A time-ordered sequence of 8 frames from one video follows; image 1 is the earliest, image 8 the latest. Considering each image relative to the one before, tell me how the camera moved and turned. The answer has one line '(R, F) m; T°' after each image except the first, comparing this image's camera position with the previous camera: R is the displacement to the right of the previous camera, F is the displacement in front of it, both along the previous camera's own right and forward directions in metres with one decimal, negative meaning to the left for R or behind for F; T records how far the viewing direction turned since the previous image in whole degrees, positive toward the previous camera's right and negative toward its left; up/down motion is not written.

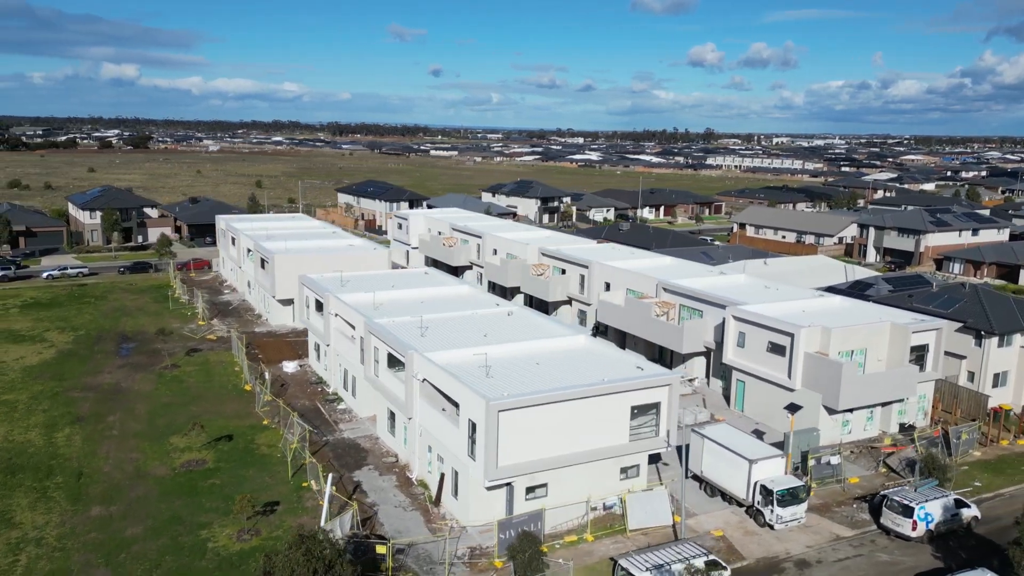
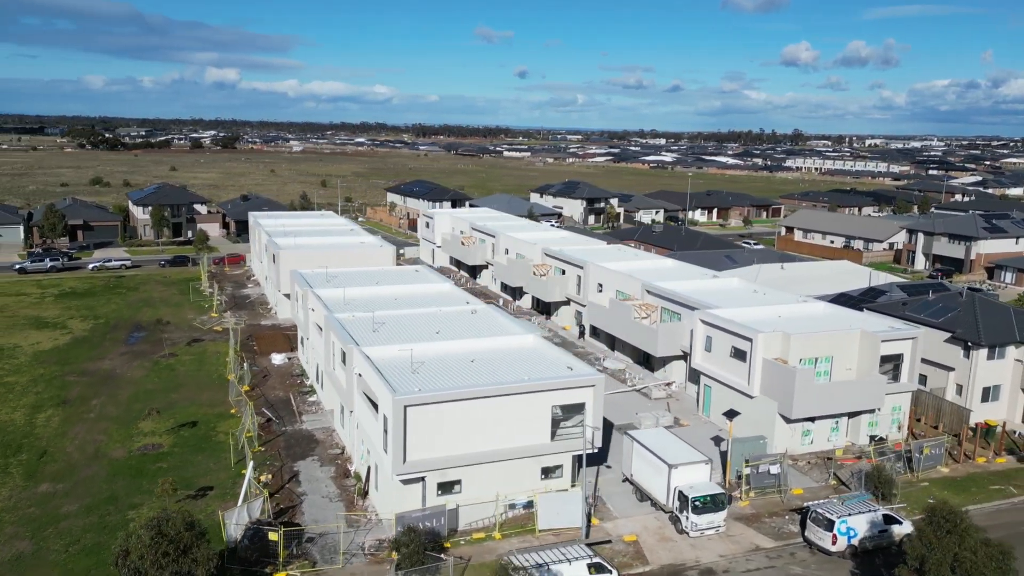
(+4.3, +0.1) m; -5°
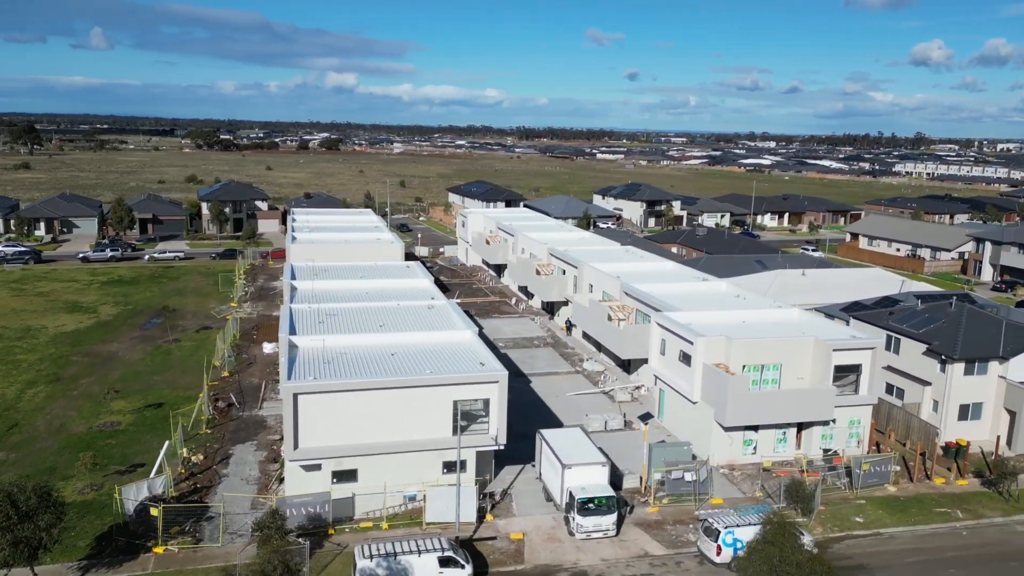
(+5.4, +0.3) m; -7°
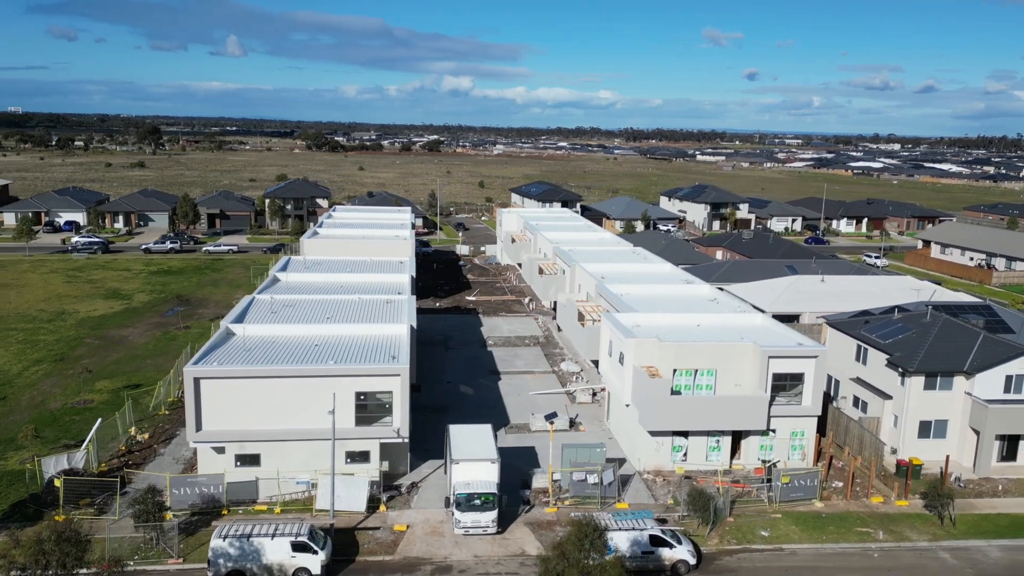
(+5.6, +0.3) m; -7°
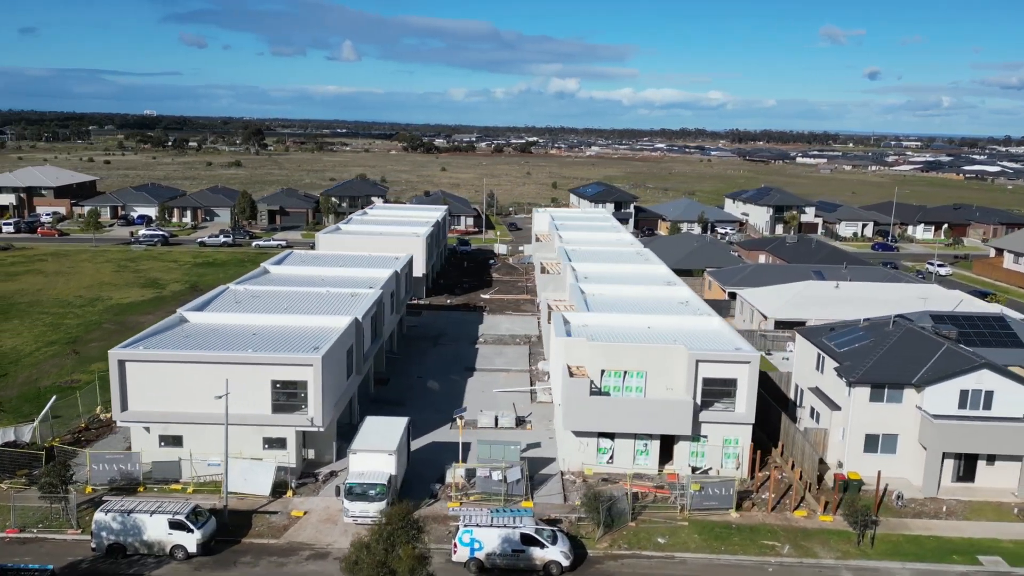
(+5.2, +0.3) m; -7°
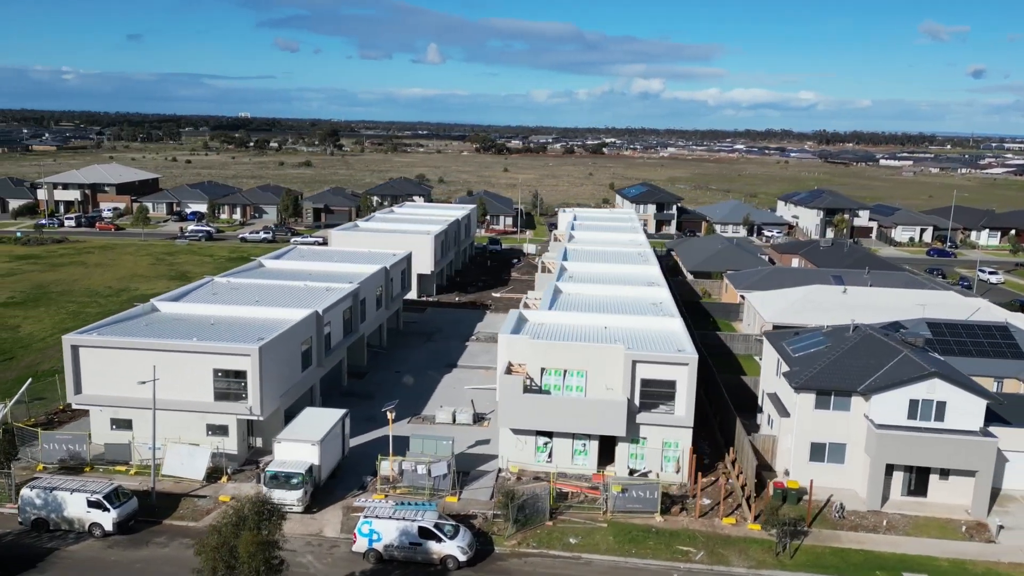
(+4.1, +0.2) m; -5°
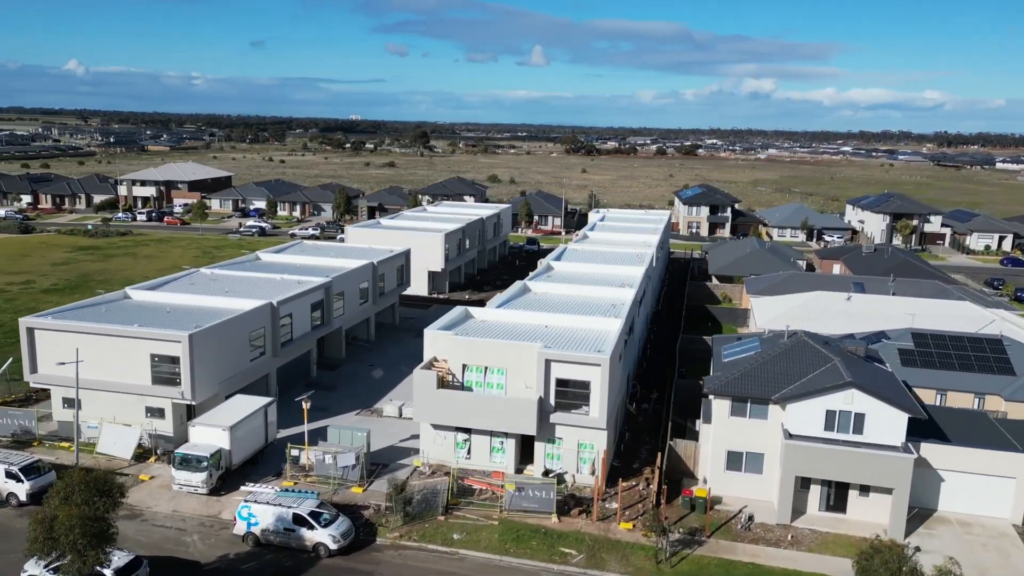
(+5.3, +0.3) m; -7°
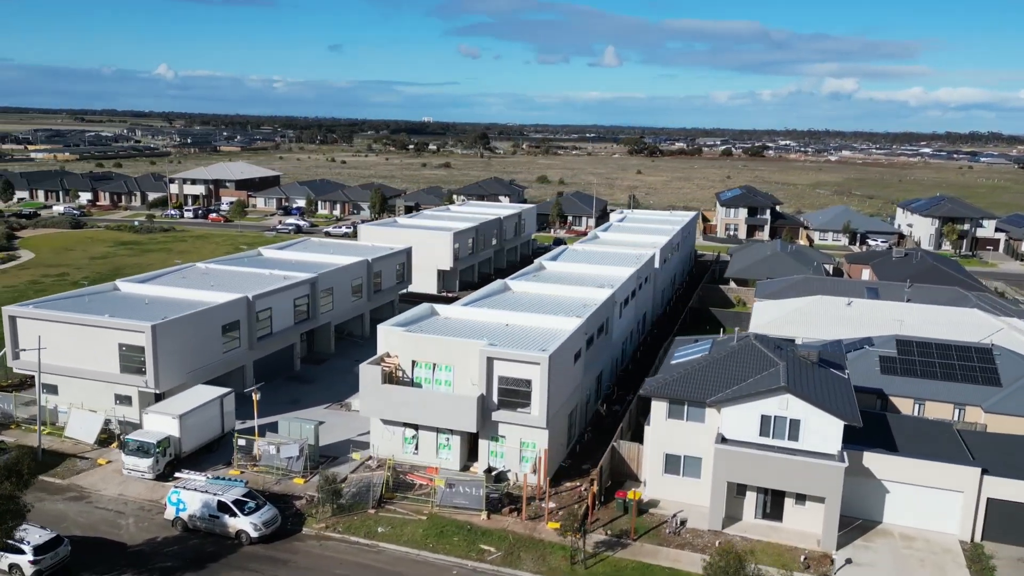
(+3.6, +0.1) m; -5°
